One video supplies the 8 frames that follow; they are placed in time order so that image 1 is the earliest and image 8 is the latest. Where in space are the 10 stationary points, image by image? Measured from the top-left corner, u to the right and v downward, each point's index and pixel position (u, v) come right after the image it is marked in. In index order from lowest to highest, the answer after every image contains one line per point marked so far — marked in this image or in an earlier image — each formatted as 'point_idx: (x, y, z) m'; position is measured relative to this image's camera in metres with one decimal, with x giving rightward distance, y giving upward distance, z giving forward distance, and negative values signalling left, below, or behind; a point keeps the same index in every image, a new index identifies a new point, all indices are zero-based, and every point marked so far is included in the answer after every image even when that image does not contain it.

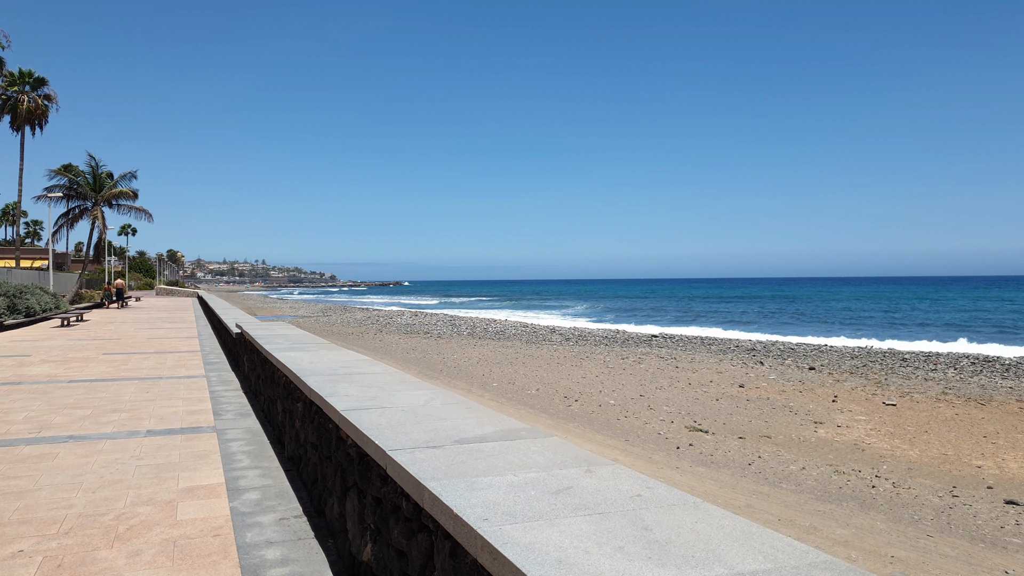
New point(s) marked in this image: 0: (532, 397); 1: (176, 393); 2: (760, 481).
0: (+0.4, -2.1, +12.3) m
1: (-3.3, -1.0, +6.2) m
2: (+2.7, -2.1, +6.8) m
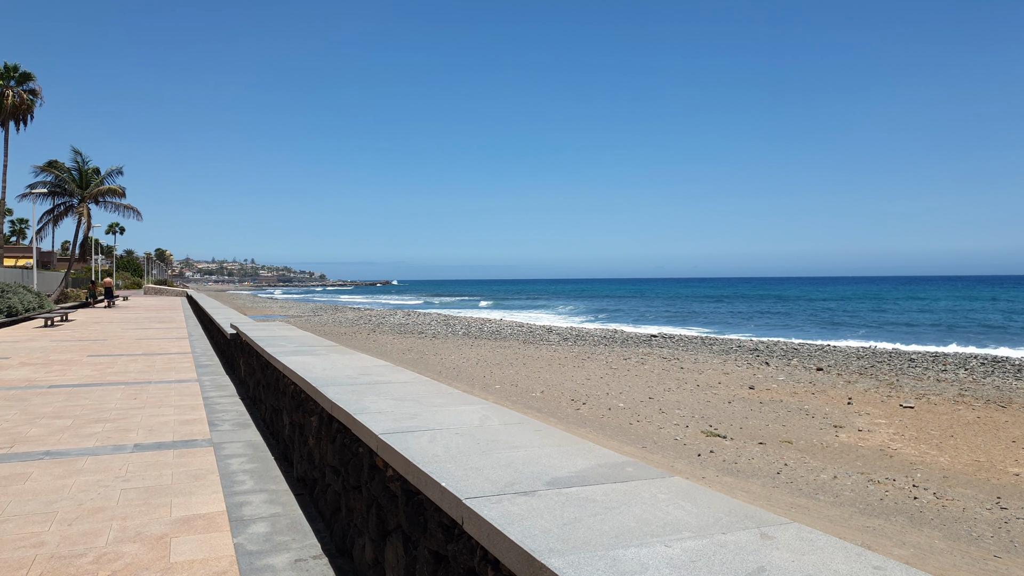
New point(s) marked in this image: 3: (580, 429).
0: (+0.5, -2.1, +11.9) m
1: (-3.1, -1.0, +5.7) m
2: (+2.9, -2.1, +6.4) m
3: (+1.0, -2.1, +9.4) m
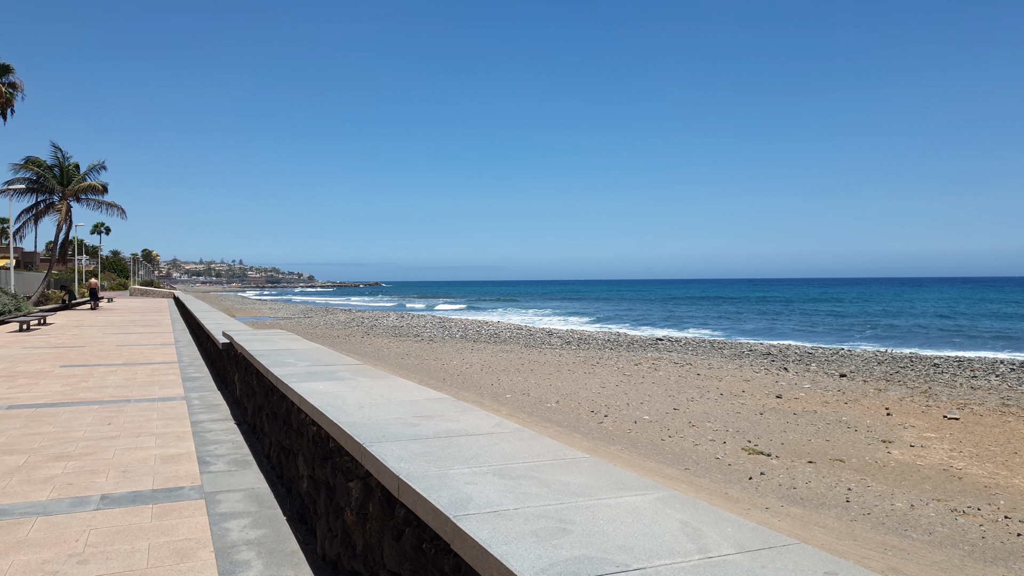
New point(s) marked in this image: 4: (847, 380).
0: (+0.7, -2.2, +11.0) m
1: (-2.7, -1.0, +4.7) m
2: (+3.2, -2.1, +5.5) m
3: (+1.3, -2.2, +8.5) m
4: (+7.9, -2.2, +14.9) m
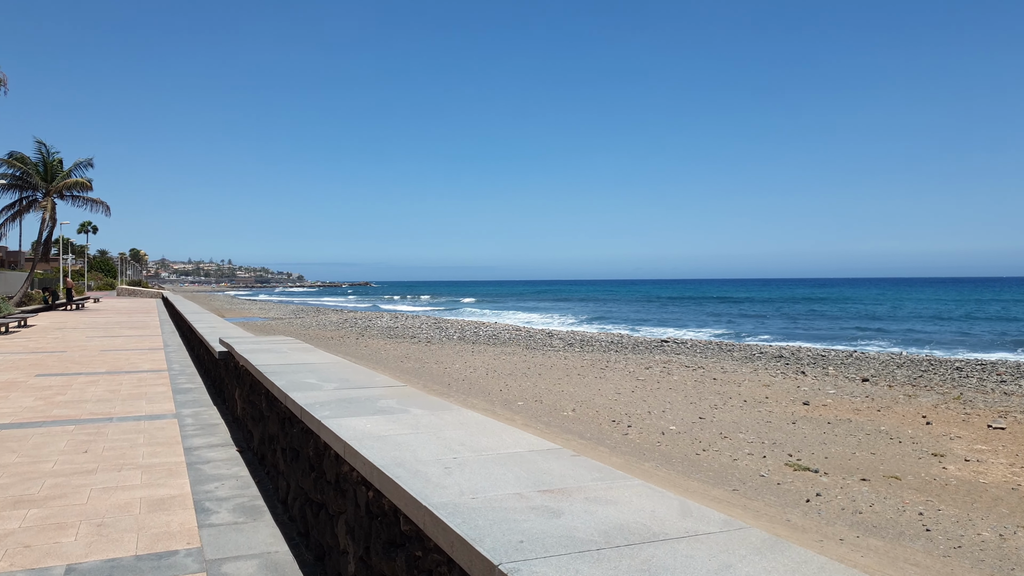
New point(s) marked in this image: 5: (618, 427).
0: (+1.0, -2.2, +10.2) m
1: (-2.4, -1.0, +3.9) m
2: (+3.6, -2.1, +4.8) m
3: (+1.7, -2.2, +7.8) m
4: (+8.2, -2.2, +14.3) m
5: (+1.7, -2.2, +9.9) m
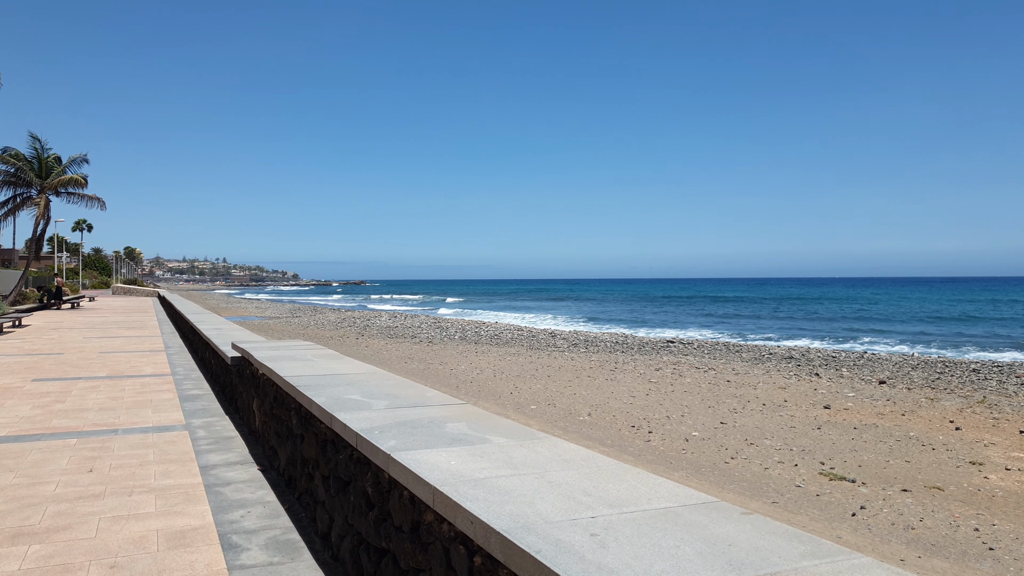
0: (+1.3, -2.2, +9.9) m
1: (-2.1, -1.1, +3.5) m
2: (+3.8, -2.1, +4.5) m
3: (+1.9, -2.2, +7.4) m
4: (+8.4, -2.2, +14.0) m
5: (+1.9, -2.2, +9.5) m
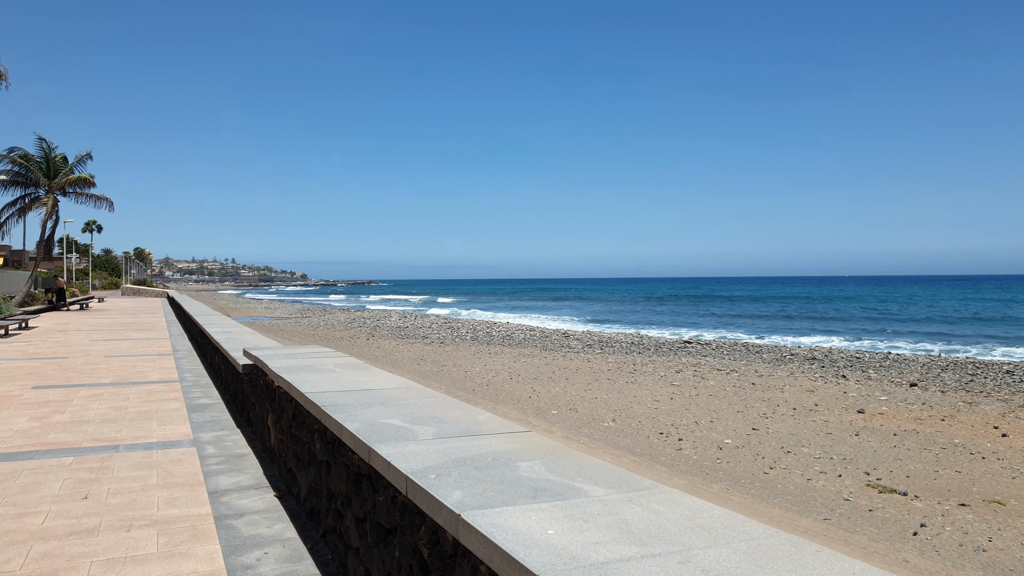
0: (+1.6, -2.2, +9.4) m
1: (-1.8, -1.1, +3.1) m
2: (+4.1, -2.1, +4.0) m
3: (+2.2, -2.2, +7.0) m
4: (+8.8, -2.2, +13.4) m
5: (+2.2, -2.2, +9.0) m
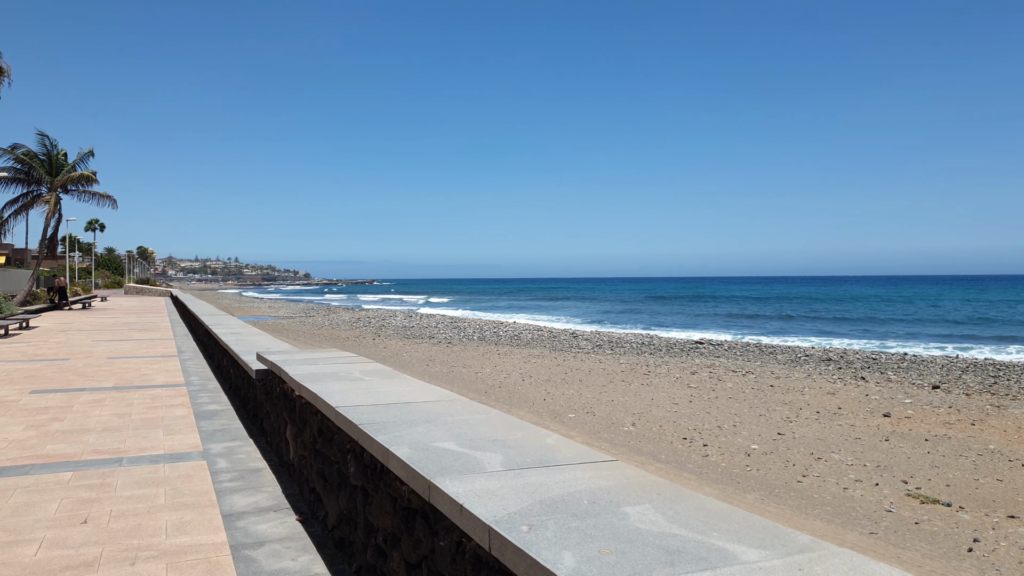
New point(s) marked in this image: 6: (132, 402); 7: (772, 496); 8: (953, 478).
0: (+1.8, -2.2, +9.1) m
1: (-1.6, -1.1, +2.8) m
2: (+4.3, -2.1, +3.6) m
3: (+2.5, -2.2, +6.6) m
4: (+9.0, -2.2, +13.1) m
5: (+2.5, -2.2, +8.7) m
6: (-3.5, -1.0, +5.7) m
7: (+2.8, -2.2, +6.7) m
8: (+5.3, -2.3, +7.5) m
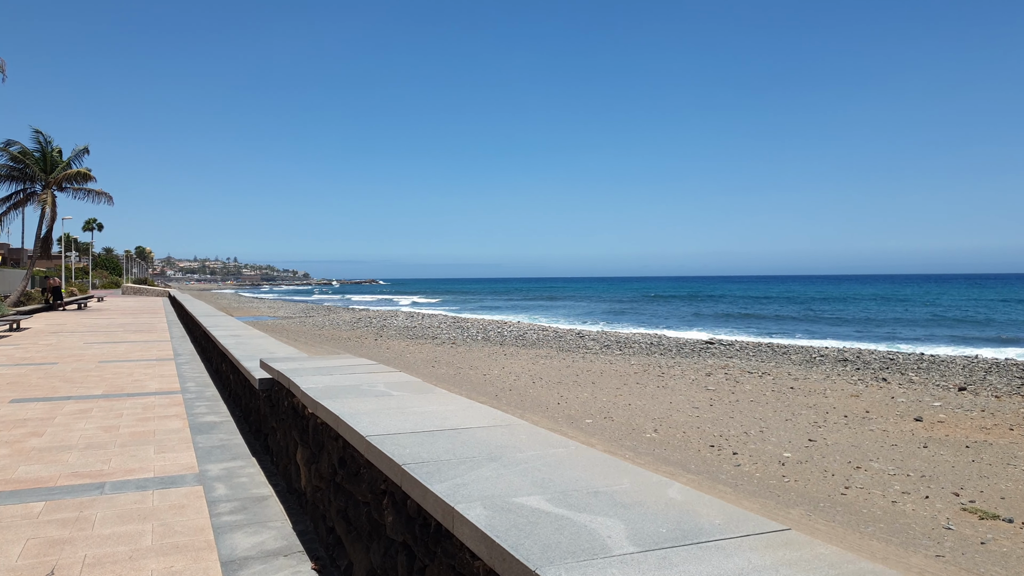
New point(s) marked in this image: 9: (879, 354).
0: (+2.1, -2.1, +8.5) m
1: (-1.4, -1.1, +2.3) m
2: (+4.6, -2.1, +3.1) m
3: (+2.7, -2.2, +6.1) m
4: (+9.2, -2.2, +12.6) m
5: (+2.7, -2.2, +8.2) m
6: (-3.2, -1.0, +5.2) m
7: (+3.0, -2.2, +6.2) m
8: (+5.5, -2.3, +7.0) m
9: (+11.2, -2.0, +19.2) m
